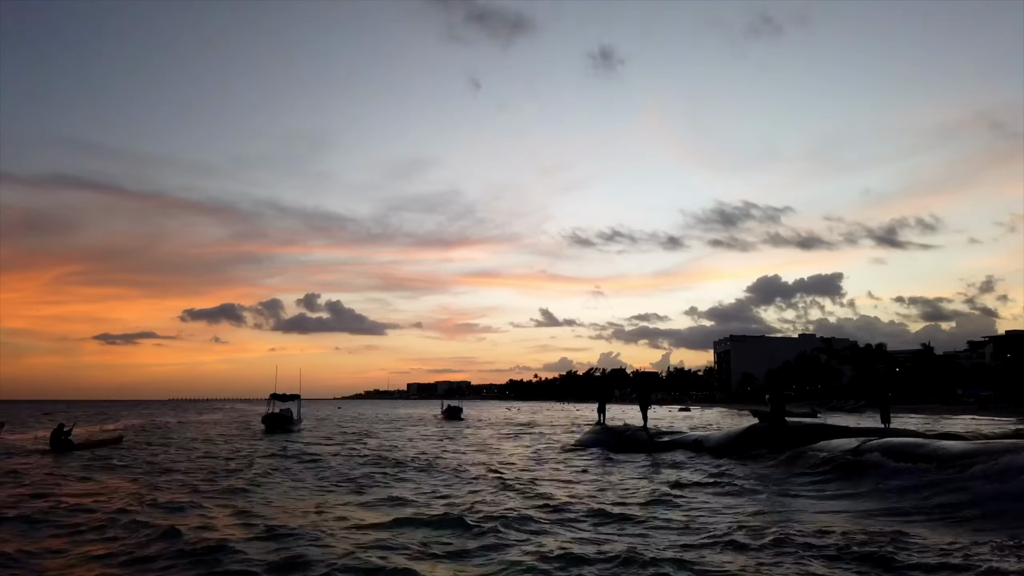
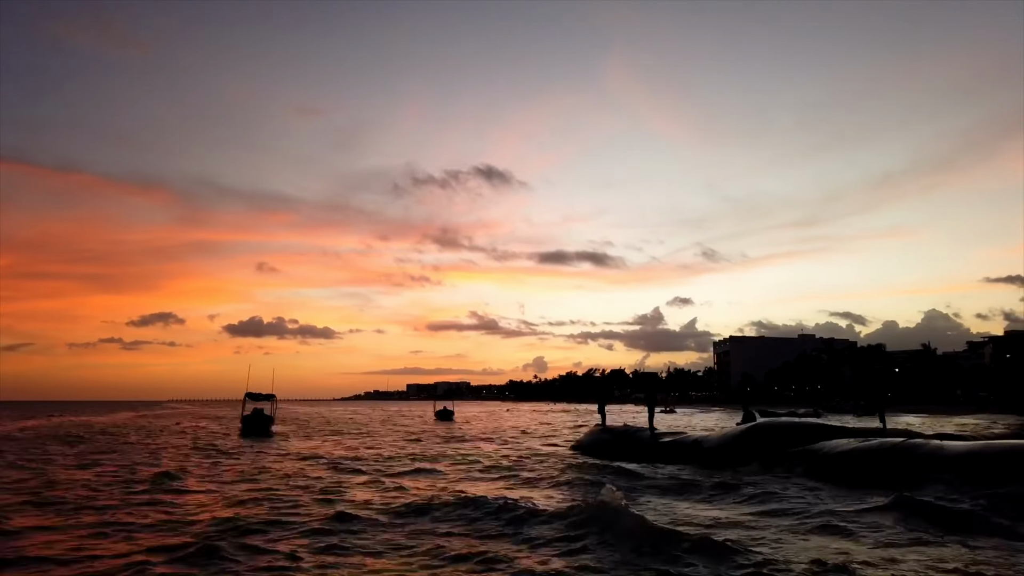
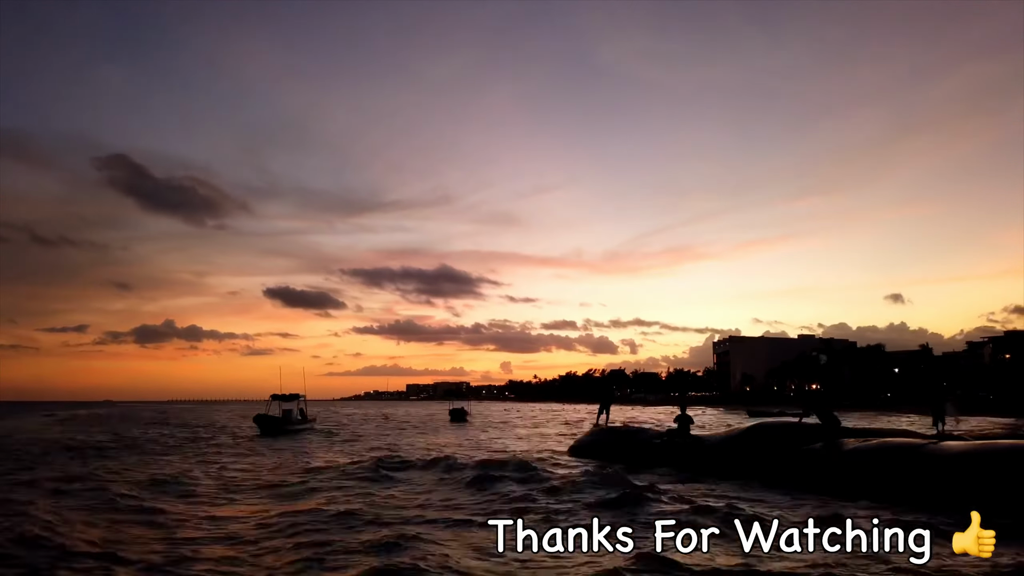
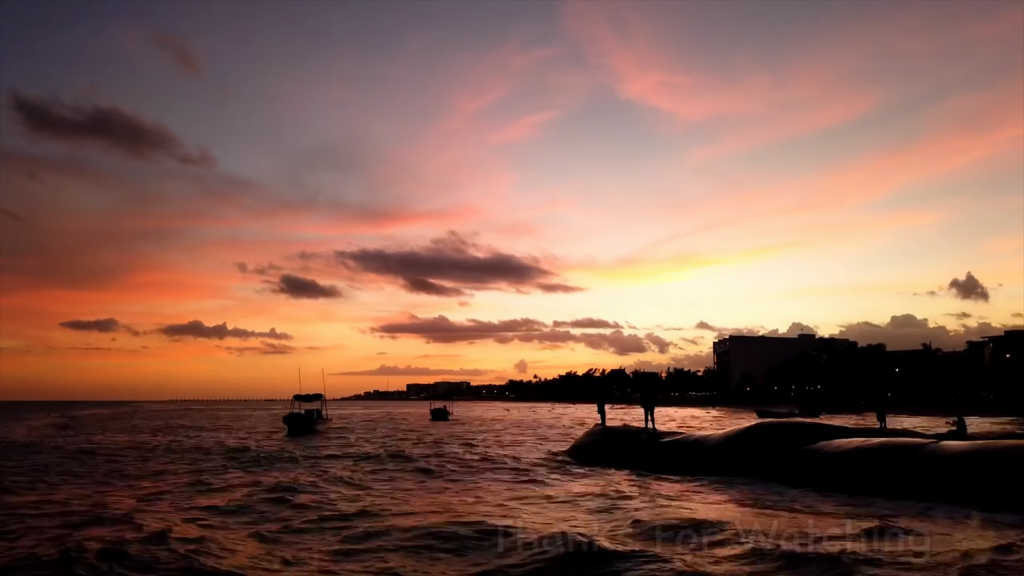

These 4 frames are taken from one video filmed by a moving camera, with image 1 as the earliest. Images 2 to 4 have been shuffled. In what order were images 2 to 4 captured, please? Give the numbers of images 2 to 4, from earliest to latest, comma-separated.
2, 4, 3
